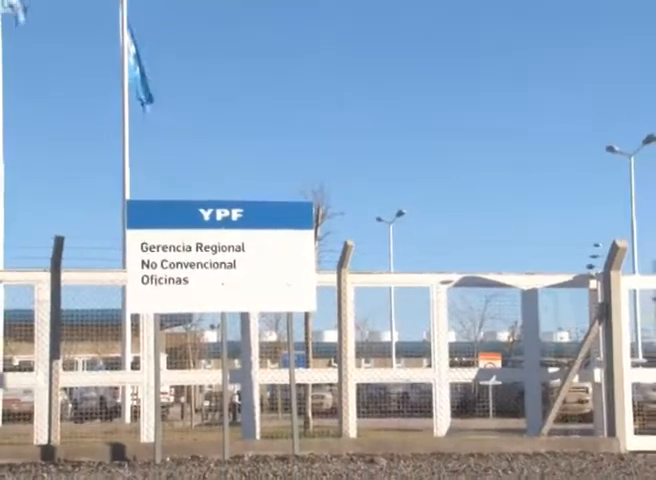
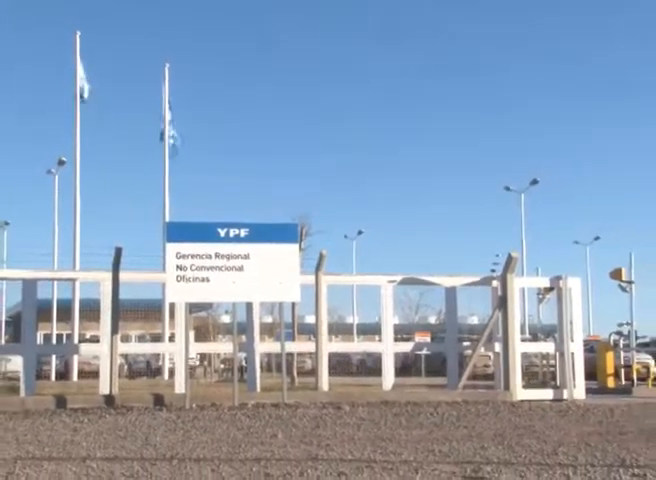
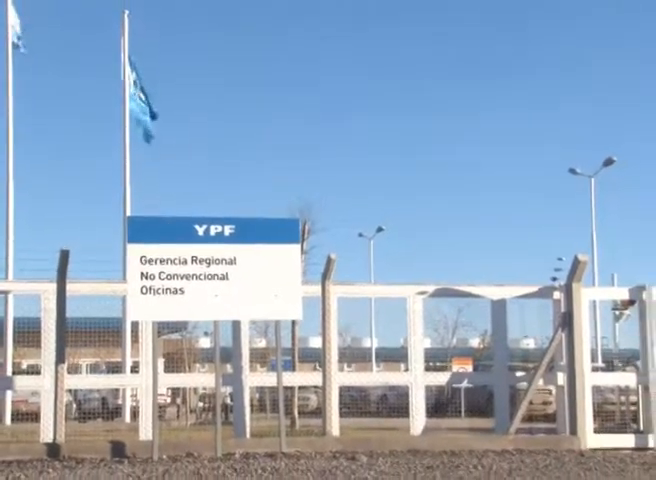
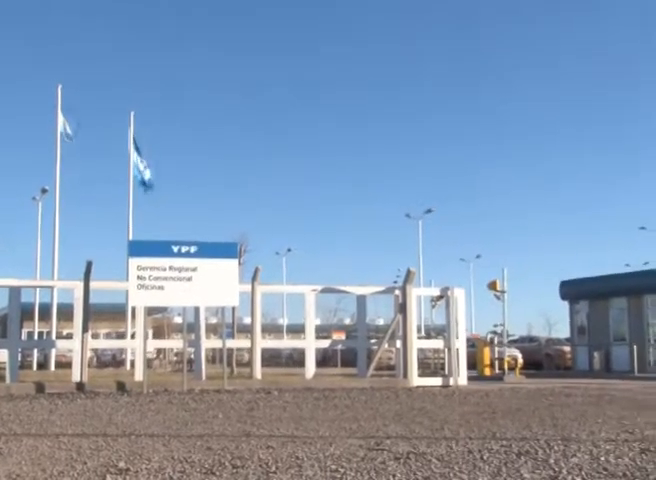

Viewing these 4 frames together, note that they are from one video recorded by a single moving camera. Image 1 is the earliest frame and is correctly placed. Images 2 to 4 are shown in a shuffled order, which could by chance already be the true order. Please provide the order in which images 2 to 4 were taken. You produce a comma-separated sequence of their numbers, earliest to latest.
3, 2, 4
